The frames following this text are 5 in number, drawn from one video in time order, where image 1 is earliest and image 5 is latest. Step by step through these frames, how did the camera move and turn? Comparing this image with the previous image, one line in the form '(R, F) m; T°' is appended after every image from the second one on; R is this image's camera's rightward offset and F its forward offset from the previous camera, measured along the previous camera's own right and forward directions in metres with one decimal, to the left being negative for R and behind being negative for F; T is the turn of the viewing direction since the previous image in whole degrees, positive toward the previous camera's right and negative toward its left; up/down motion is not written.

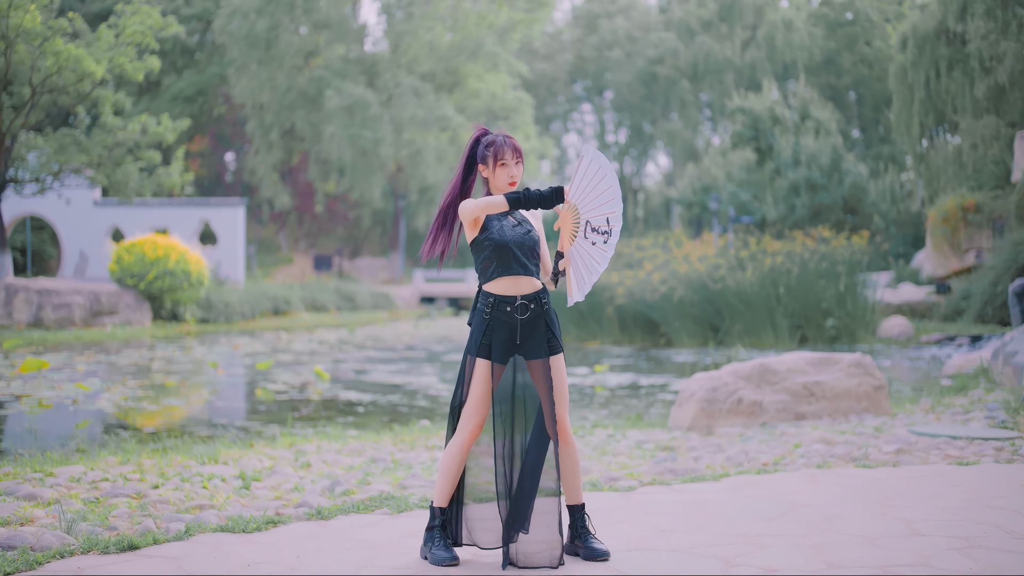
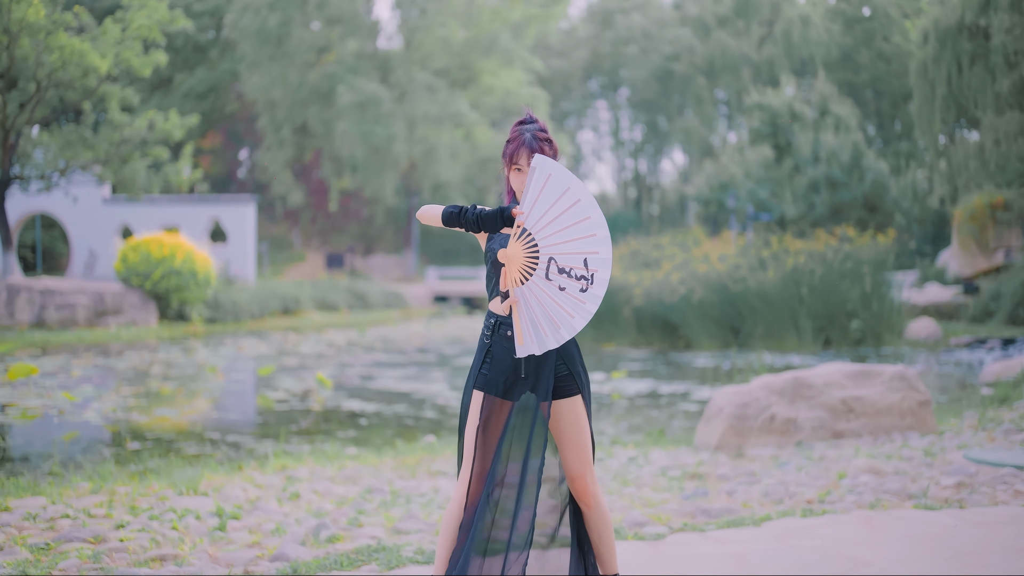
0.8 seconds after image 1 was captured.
(0.0, +0.4) m; -1°
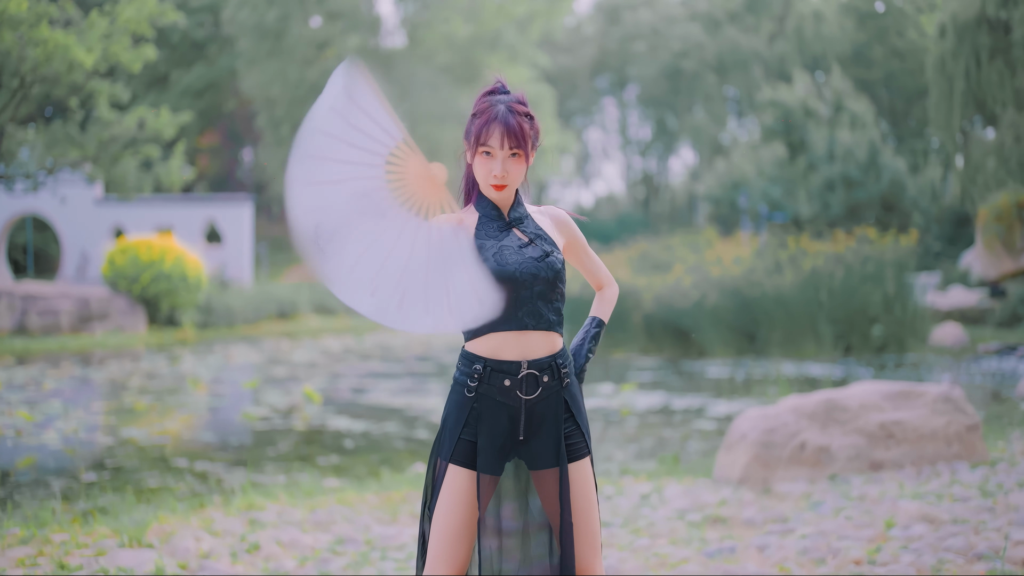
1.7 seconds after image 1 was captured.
(0.0, +0.5) m; 0°
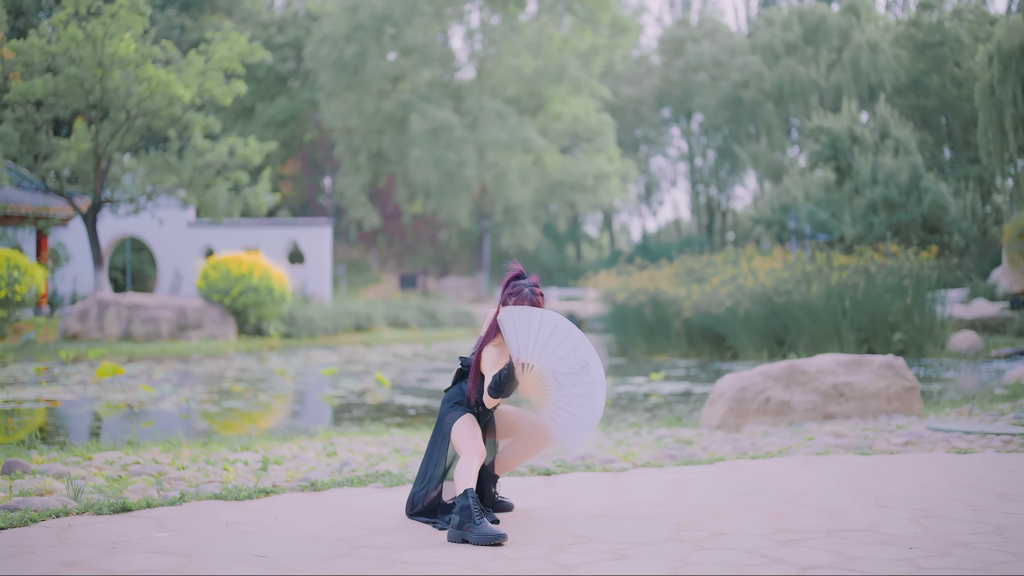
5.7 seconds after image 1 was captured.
(+0.3, -1.0) m; -5°
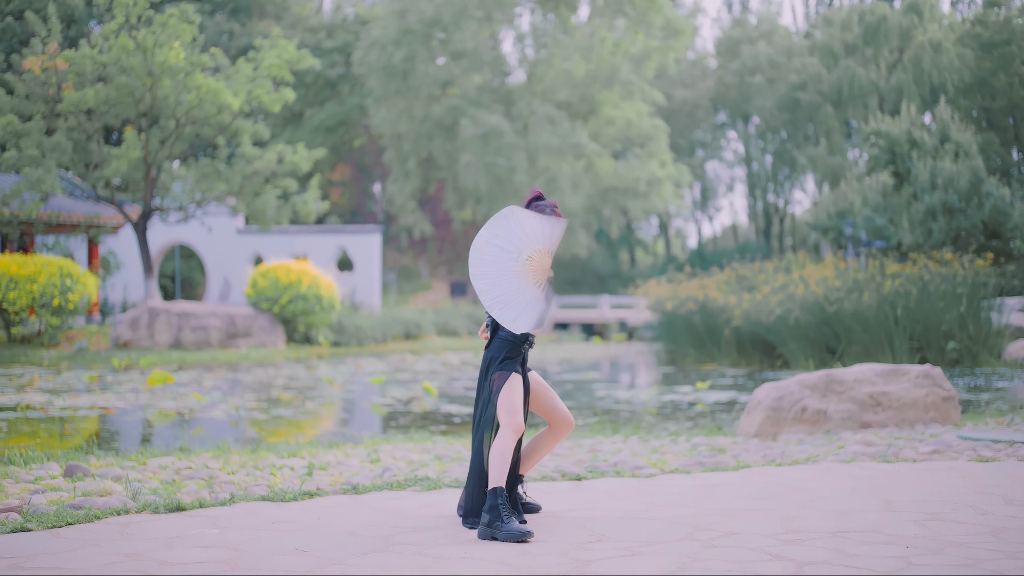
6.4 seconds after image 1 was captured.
(+0.1, -0.2) m; -3°
